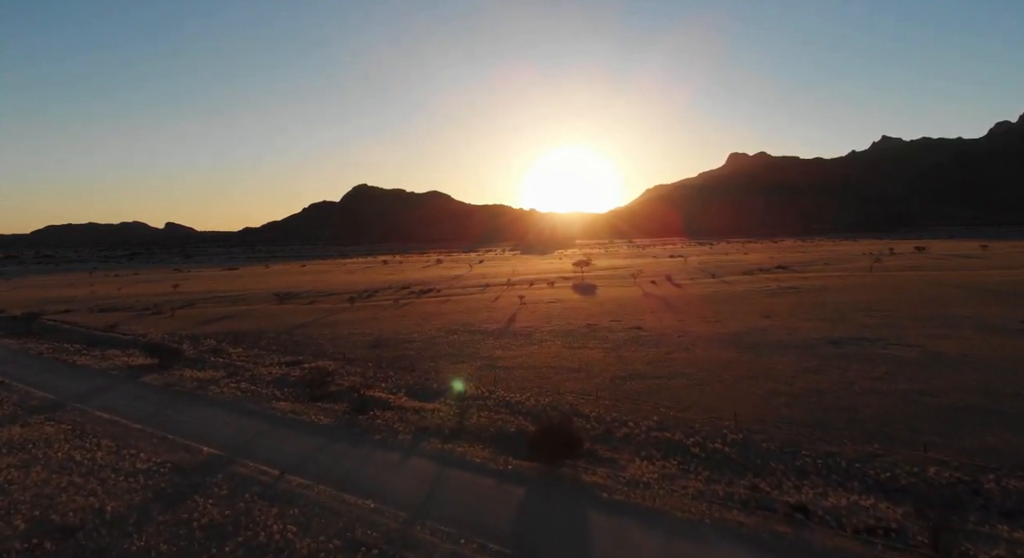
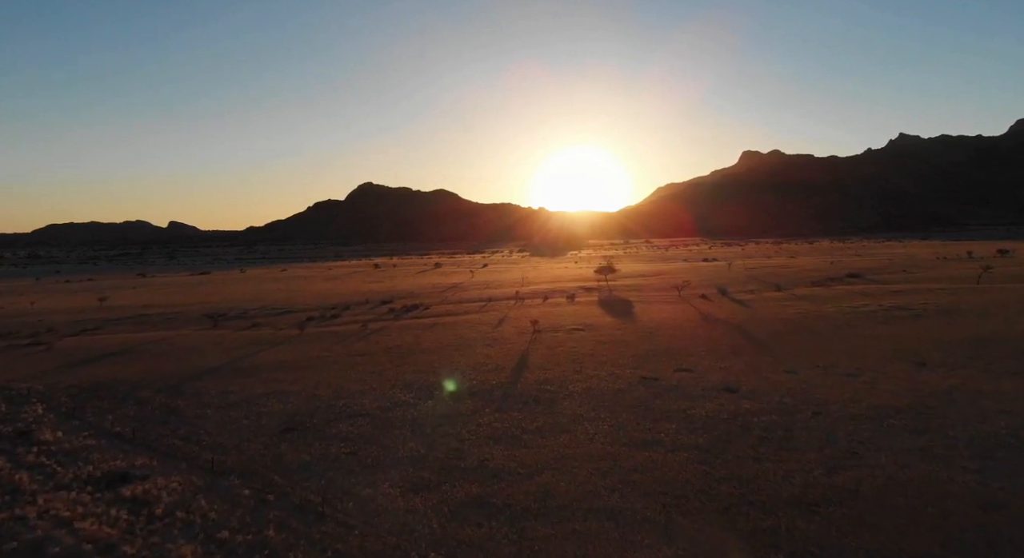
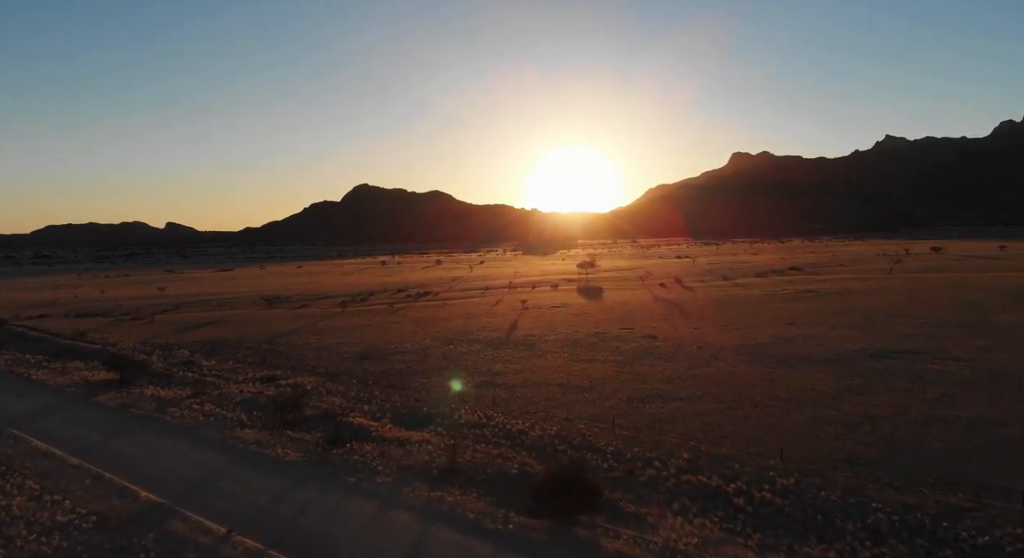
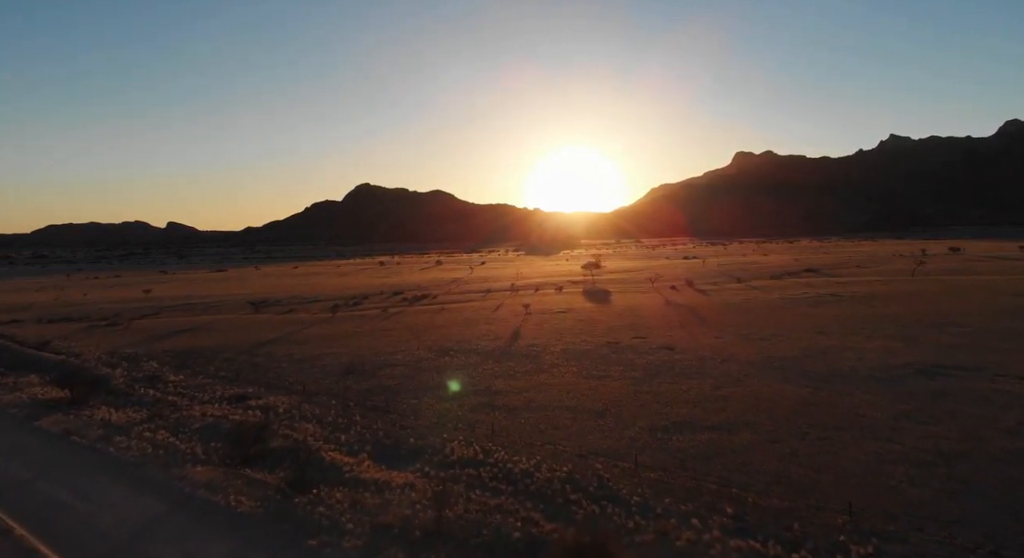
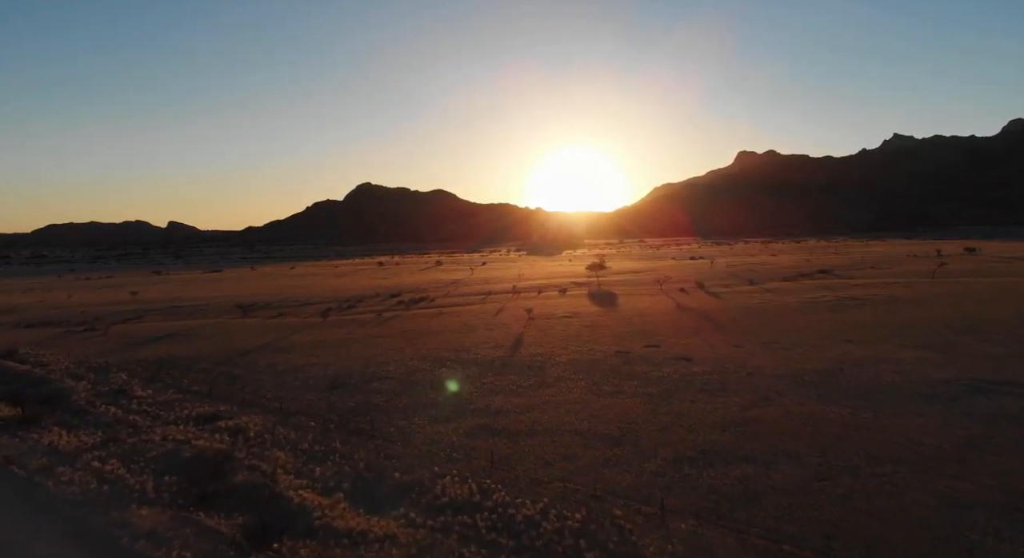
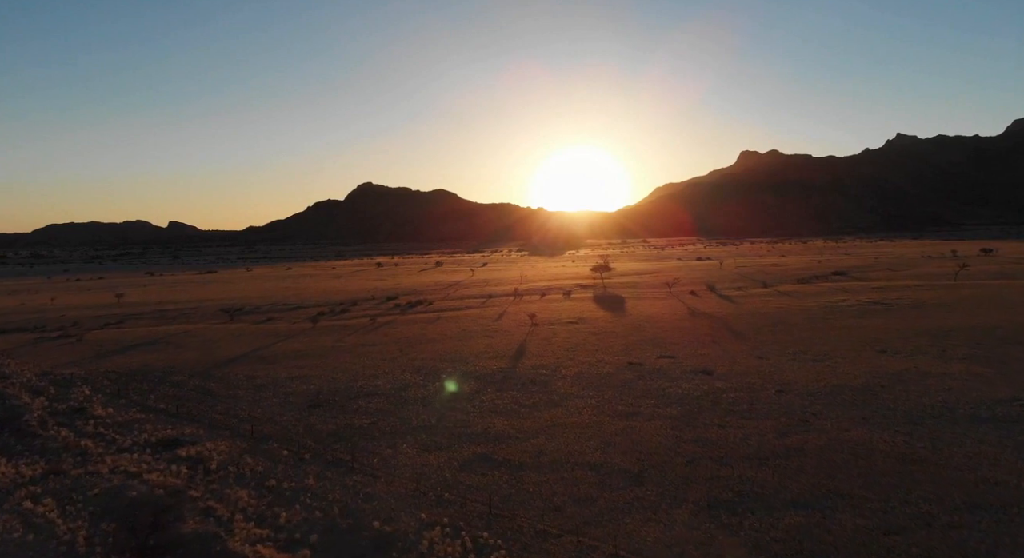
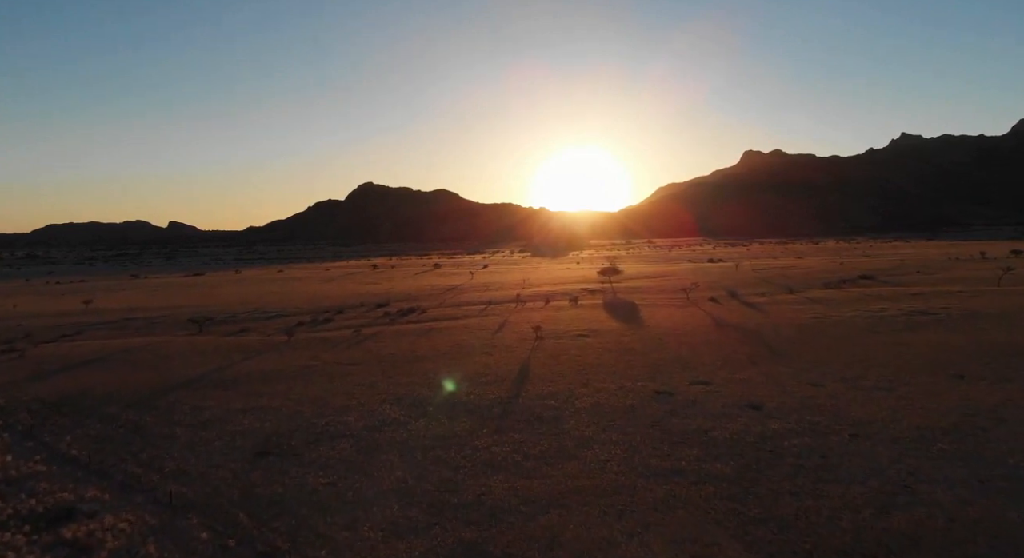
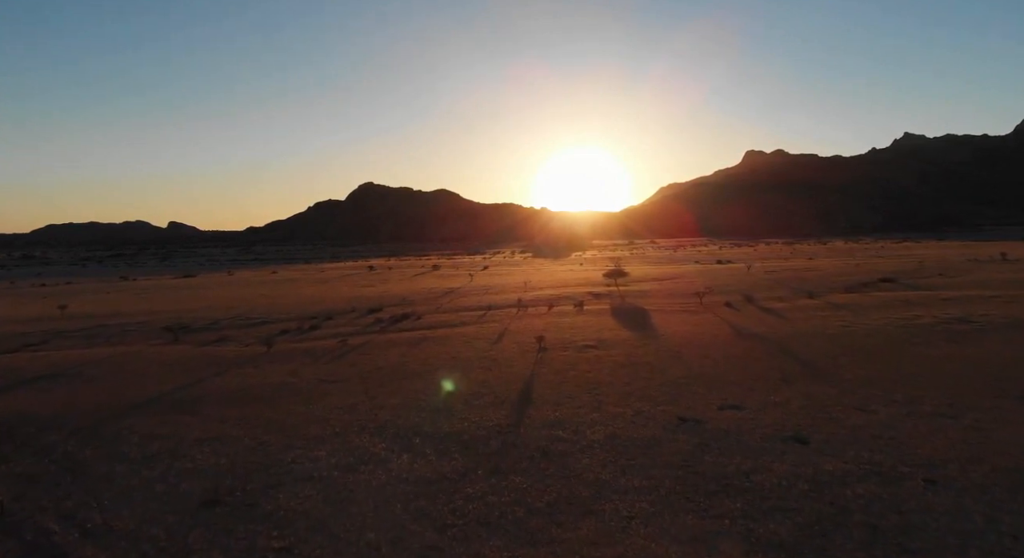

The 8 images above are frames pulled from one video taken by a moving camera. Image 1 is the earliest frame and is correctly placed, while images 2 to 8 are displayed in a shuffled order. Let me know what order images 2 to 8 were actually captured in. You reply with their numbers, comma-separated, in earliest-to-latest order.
3, 4, 5, 6, 2, 7, 8
